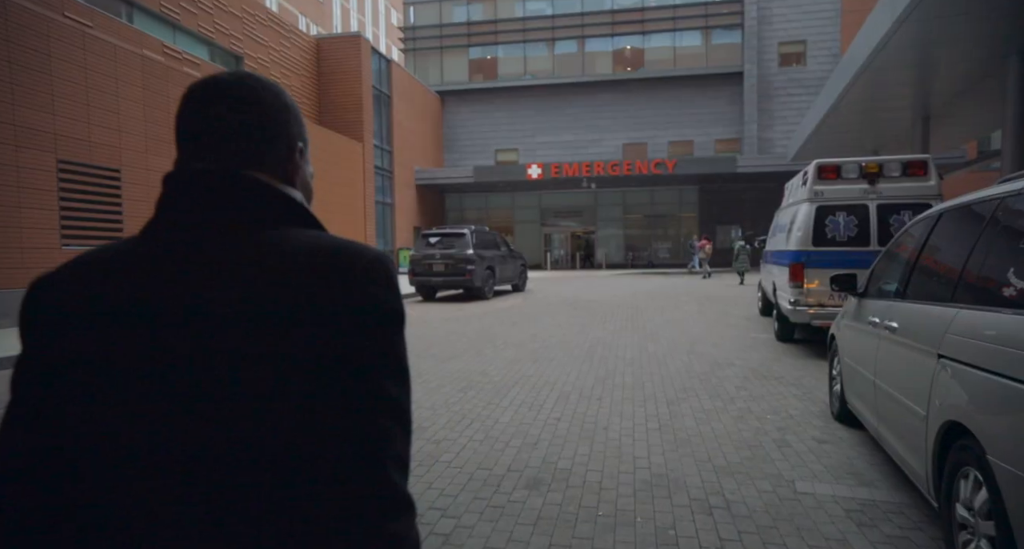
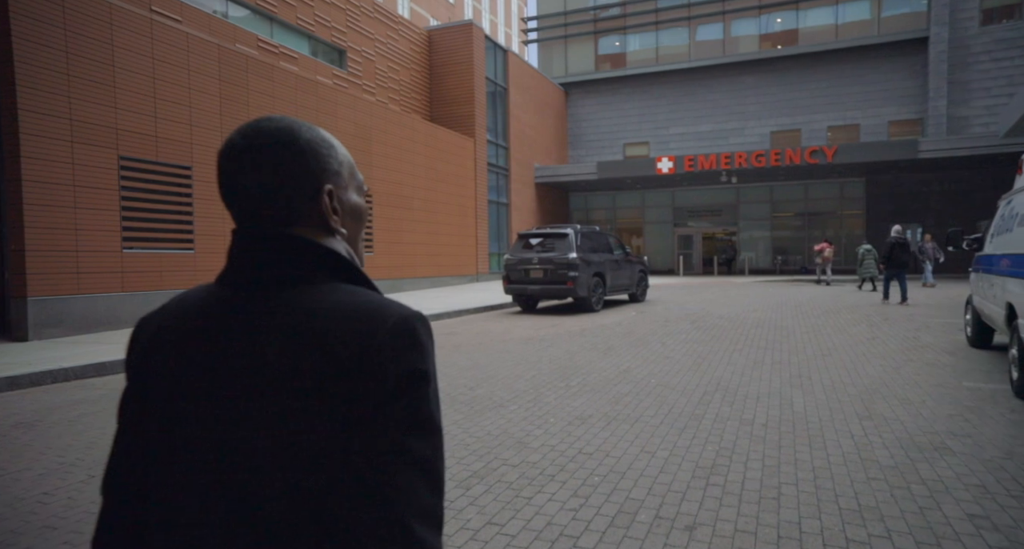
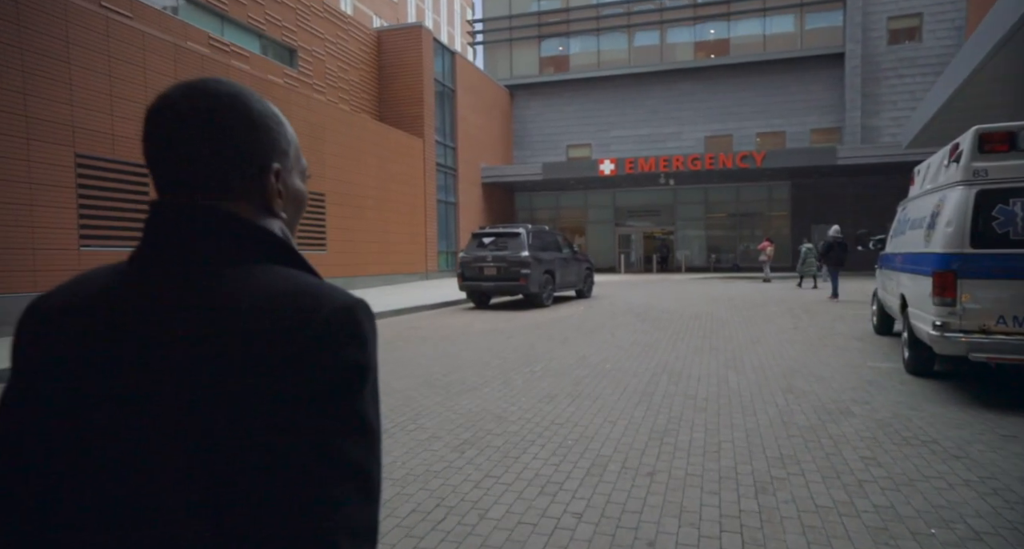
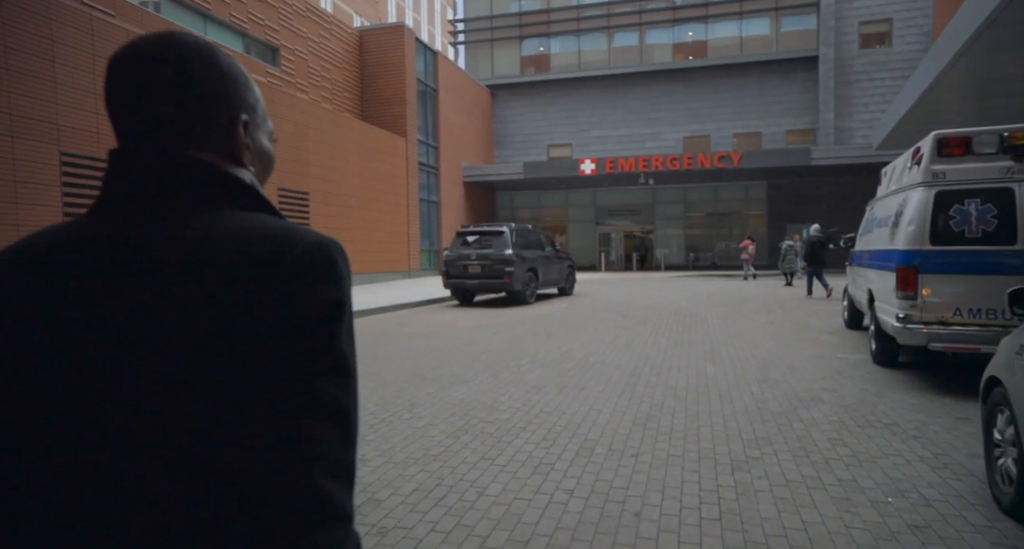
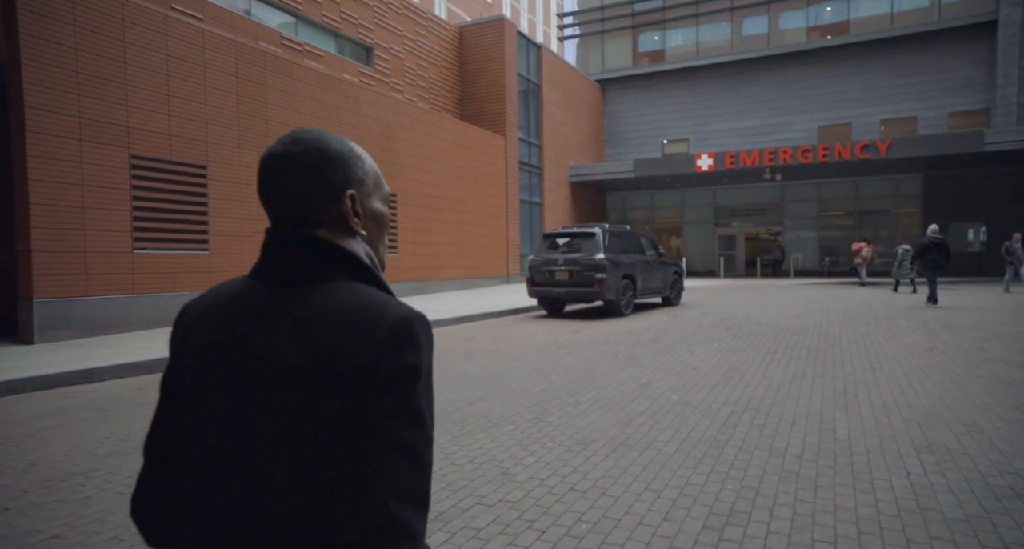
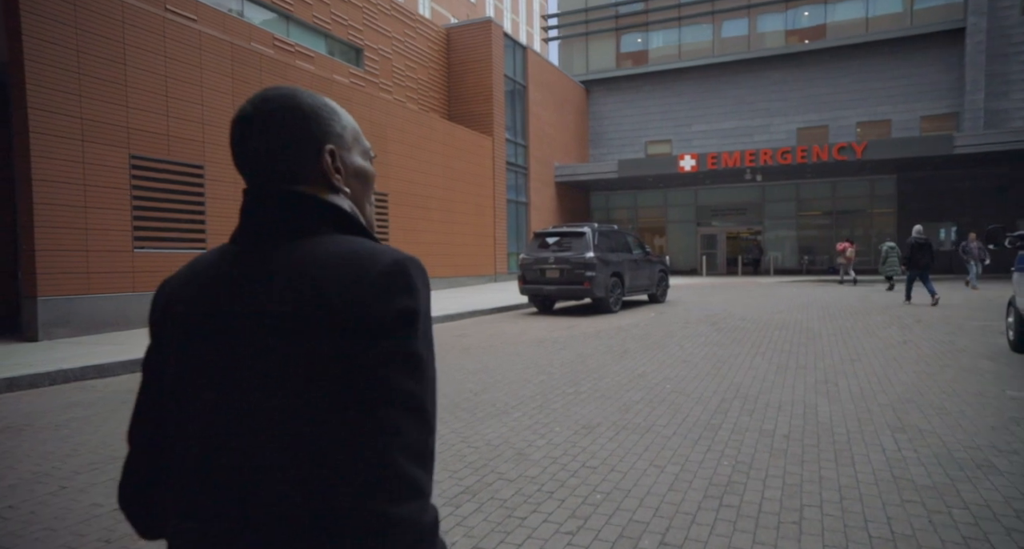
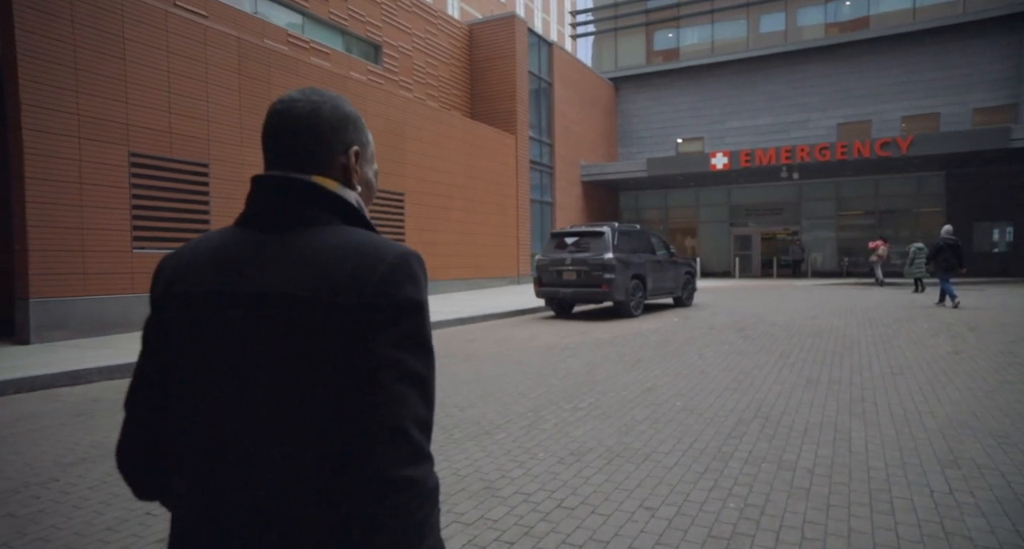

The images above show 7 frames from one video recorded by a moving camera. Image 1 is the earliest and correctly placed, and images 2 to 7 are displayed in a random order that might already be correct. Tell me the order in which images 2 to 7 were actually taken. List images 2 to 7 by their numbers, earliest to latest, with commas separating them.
4, 3, 2, 6, 5, 7
